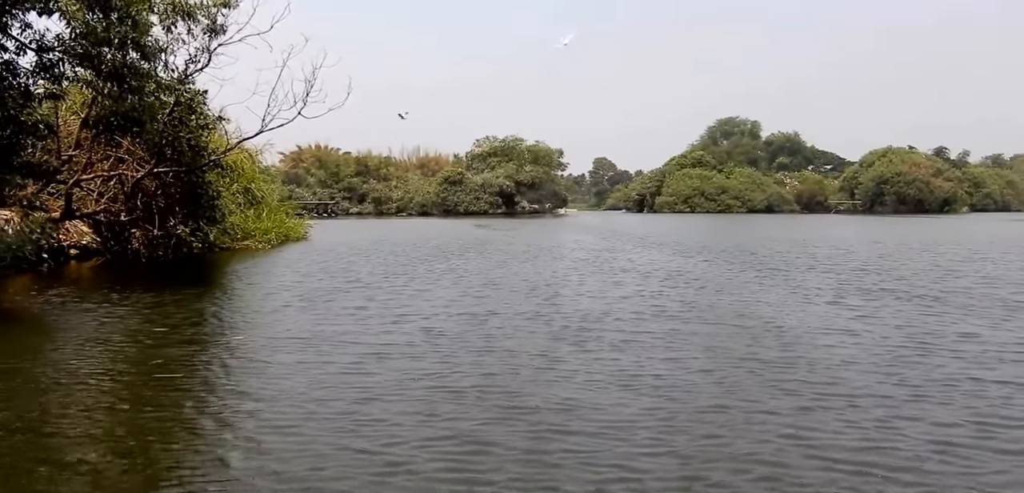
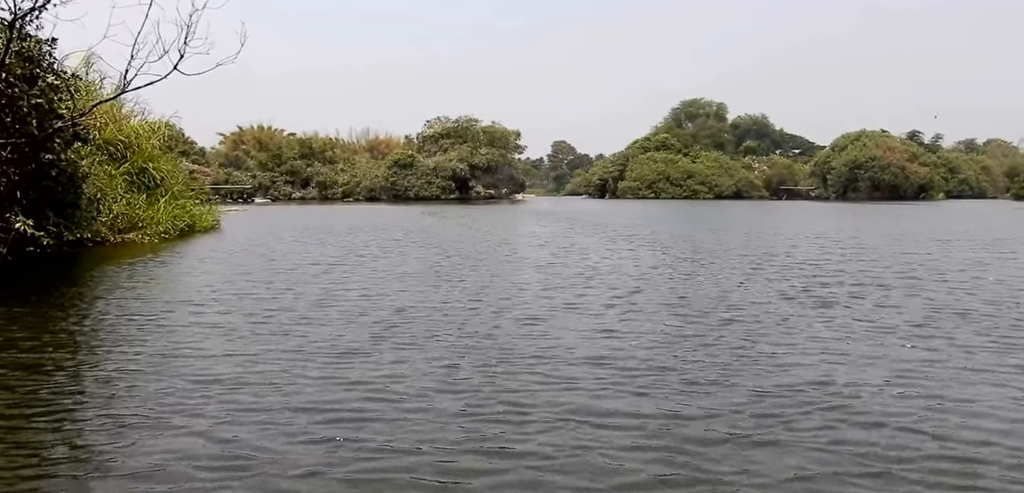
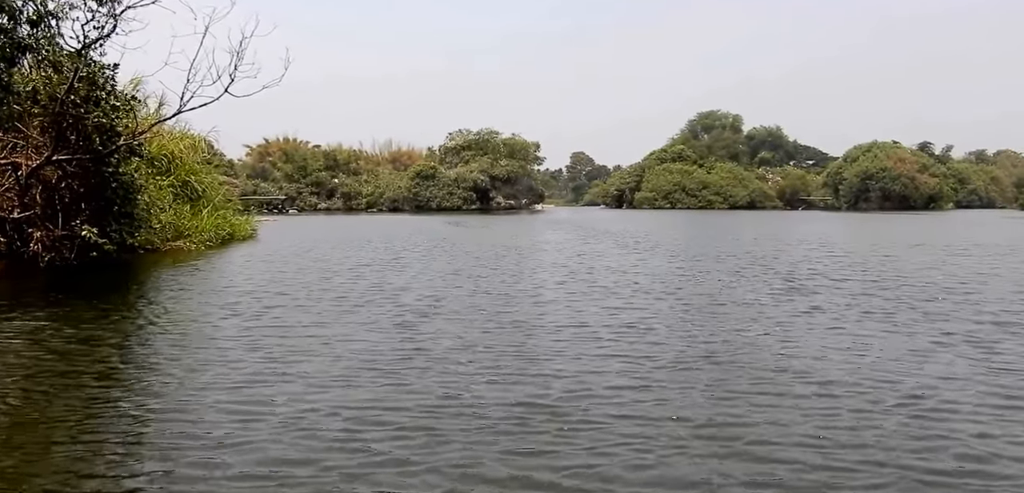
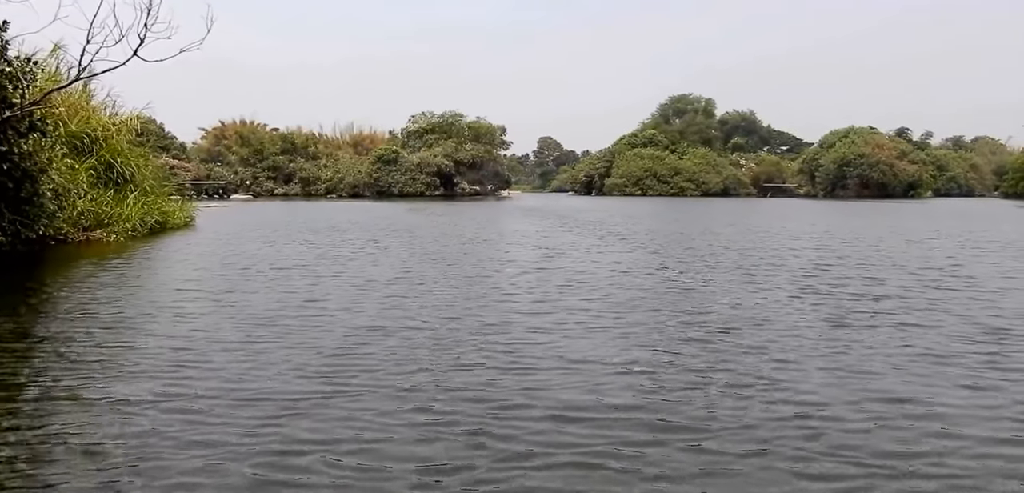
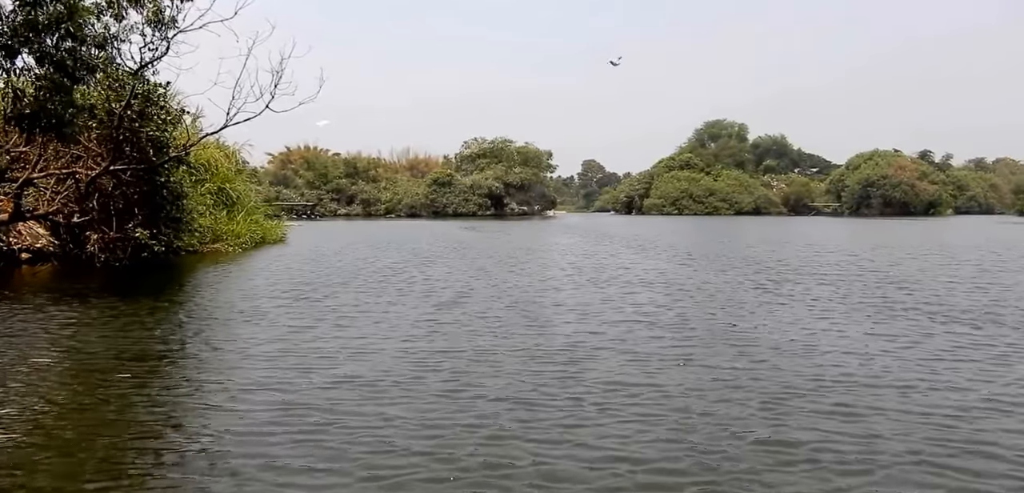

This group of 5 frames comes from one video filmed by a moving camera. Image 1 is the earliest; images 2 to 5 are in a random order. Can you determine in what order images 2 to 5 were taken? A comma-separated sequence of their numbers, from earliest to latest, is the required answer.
5, 3, 2, 4
